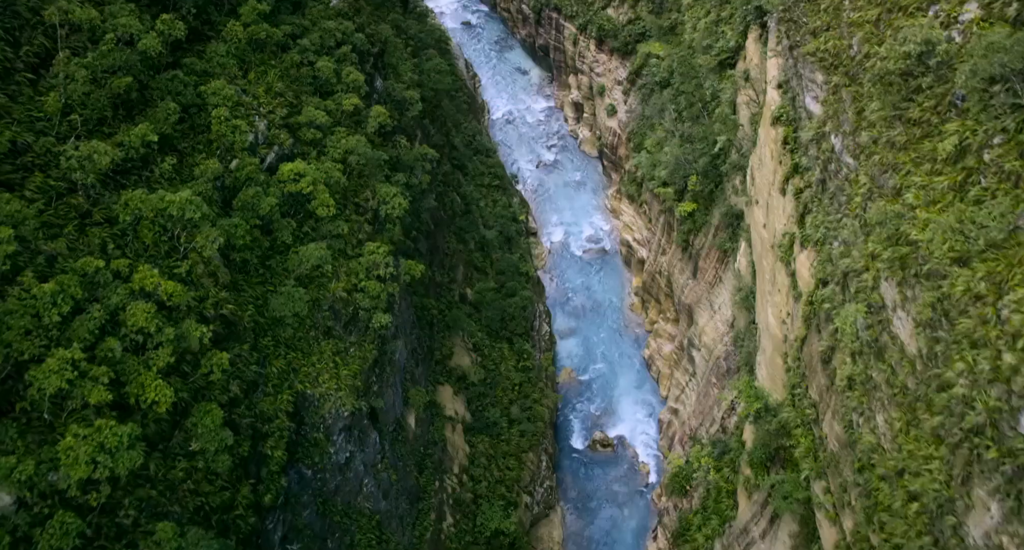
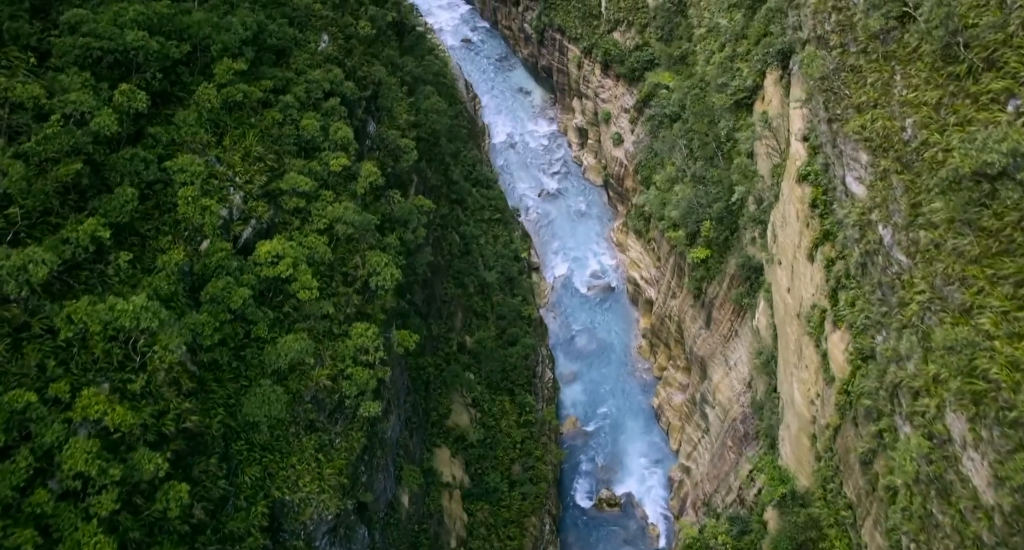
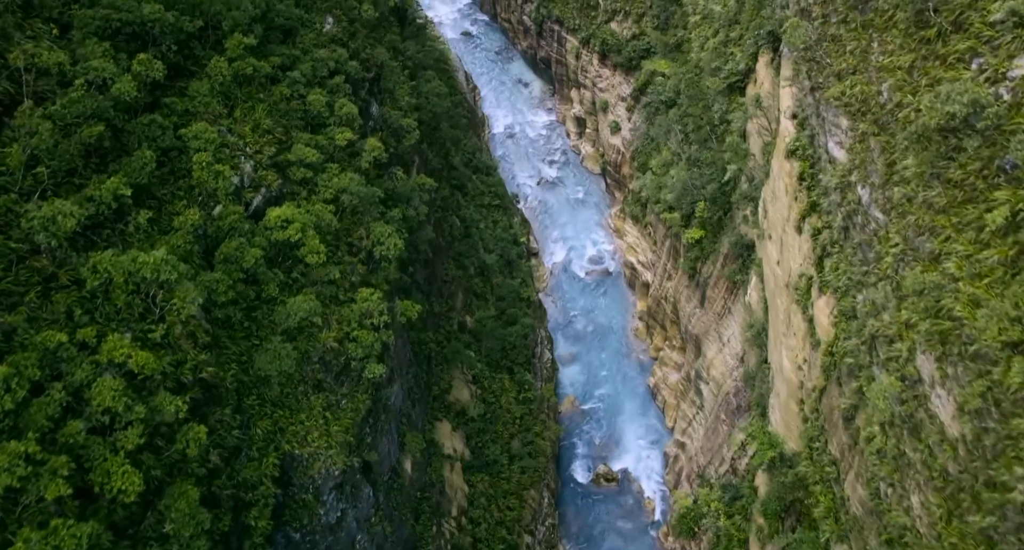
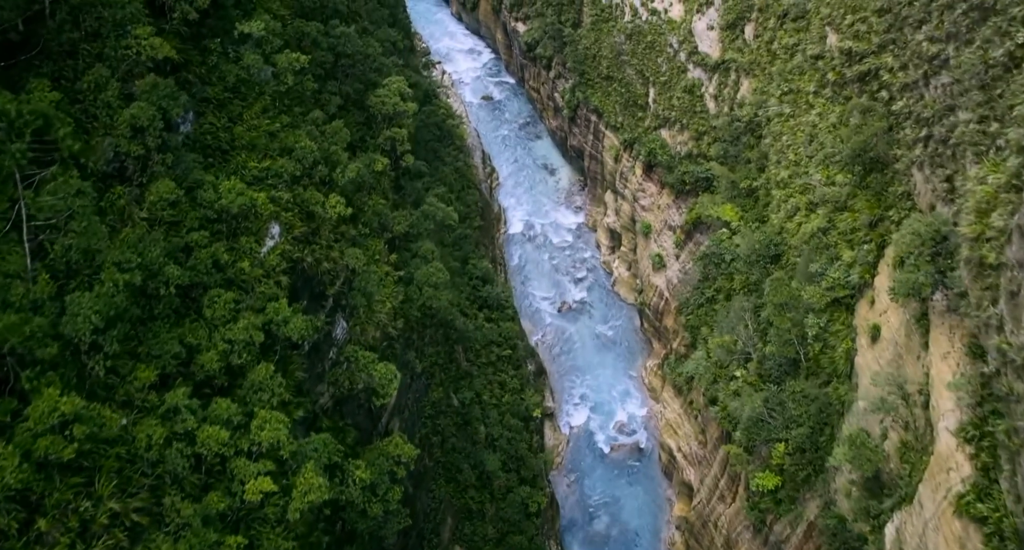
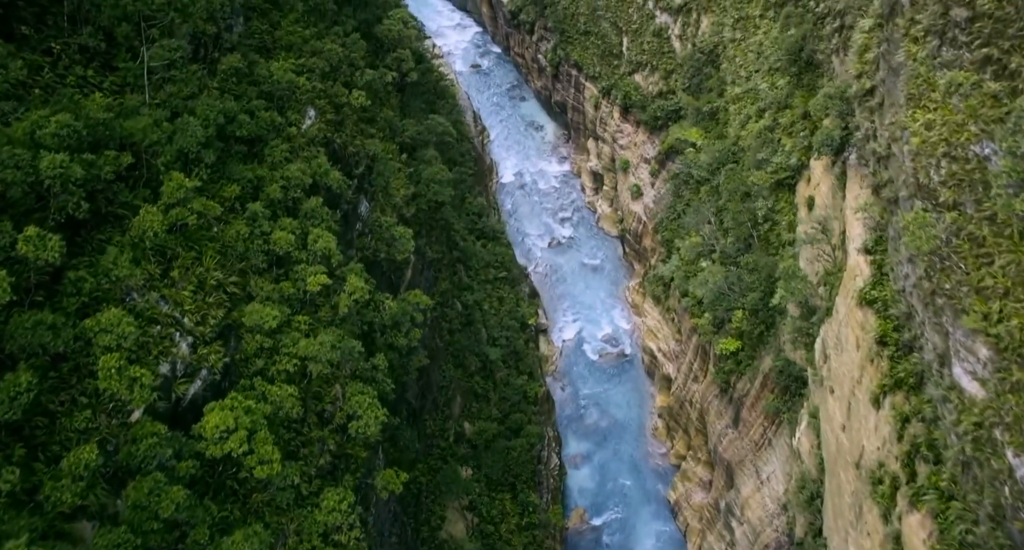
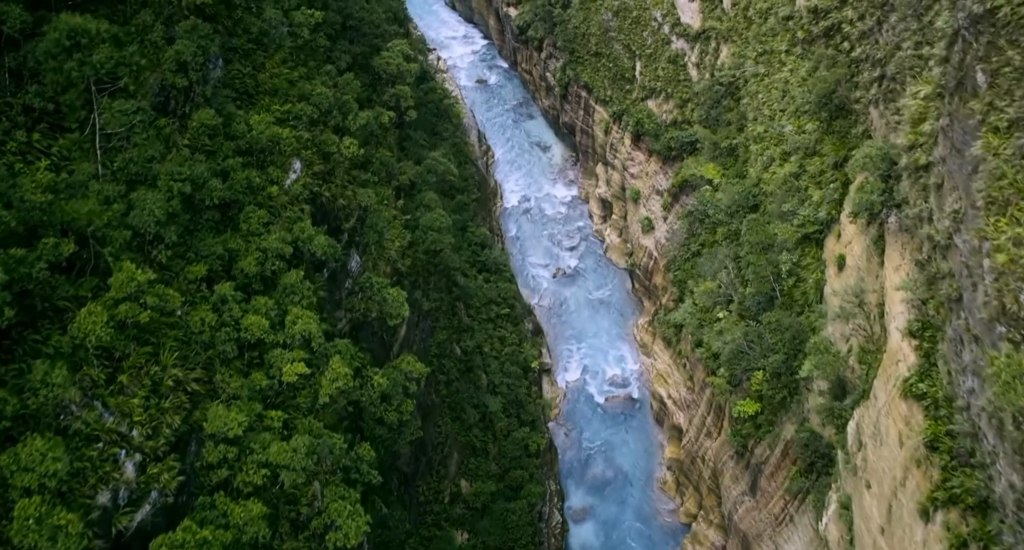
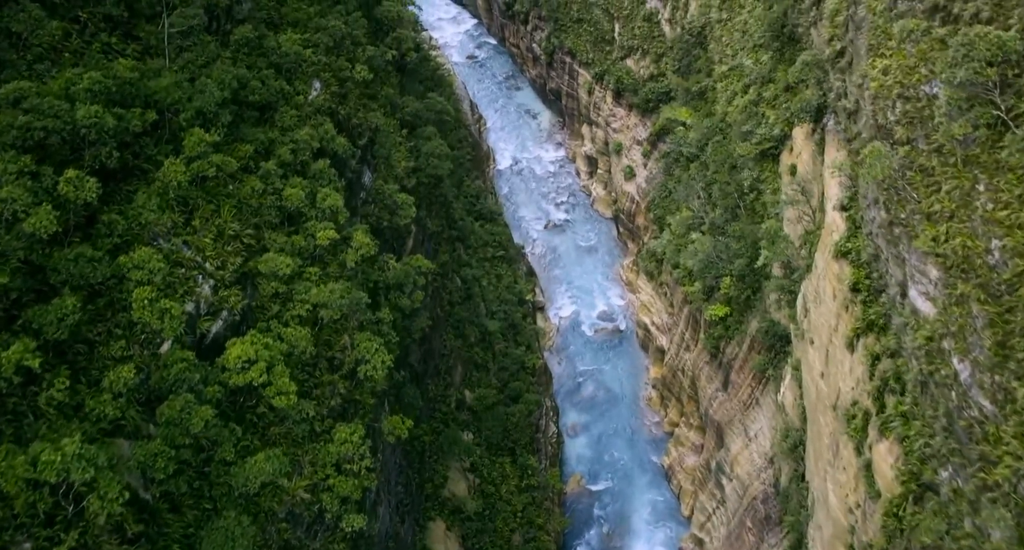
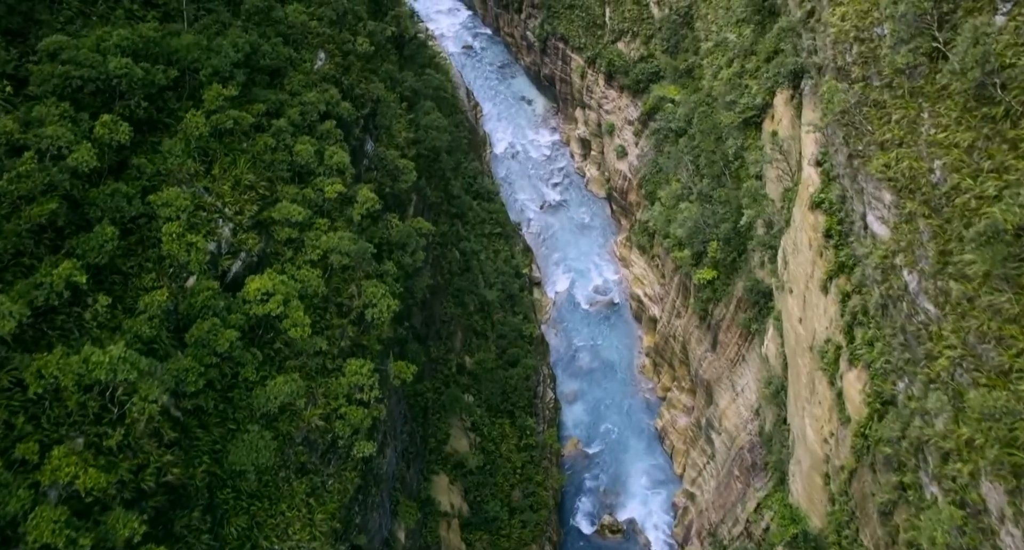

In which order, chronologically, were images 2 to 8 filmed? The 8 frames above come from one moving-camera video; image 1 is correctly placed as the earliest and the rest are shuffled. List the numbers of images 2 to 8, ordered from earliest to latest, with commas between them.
3, 2, 8, 7, 5, 6, 4
